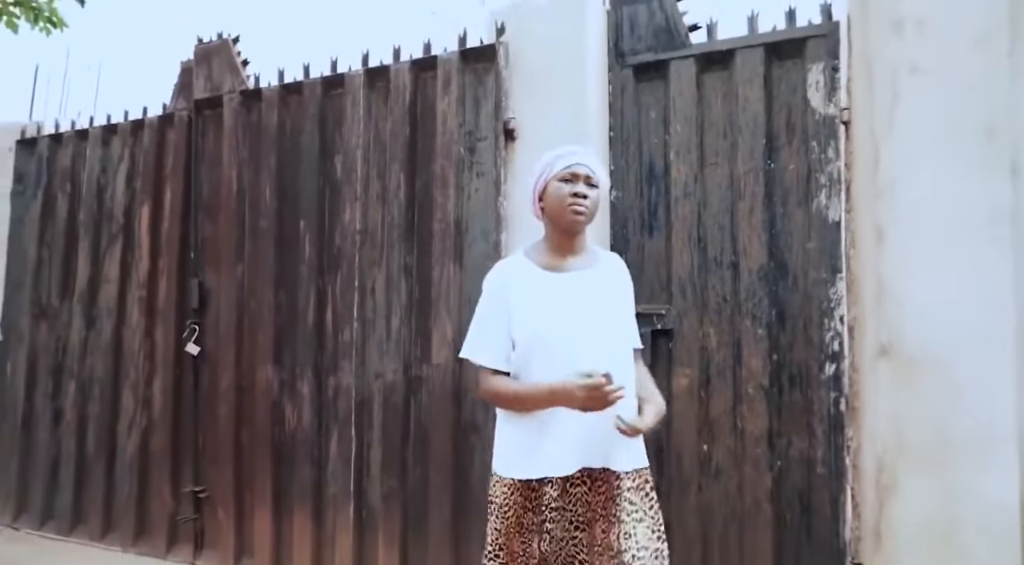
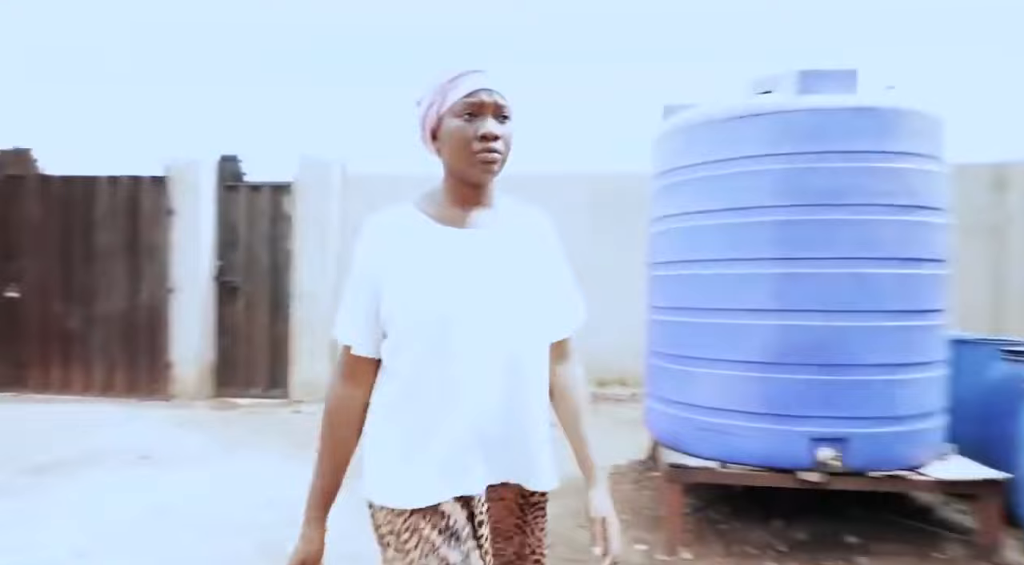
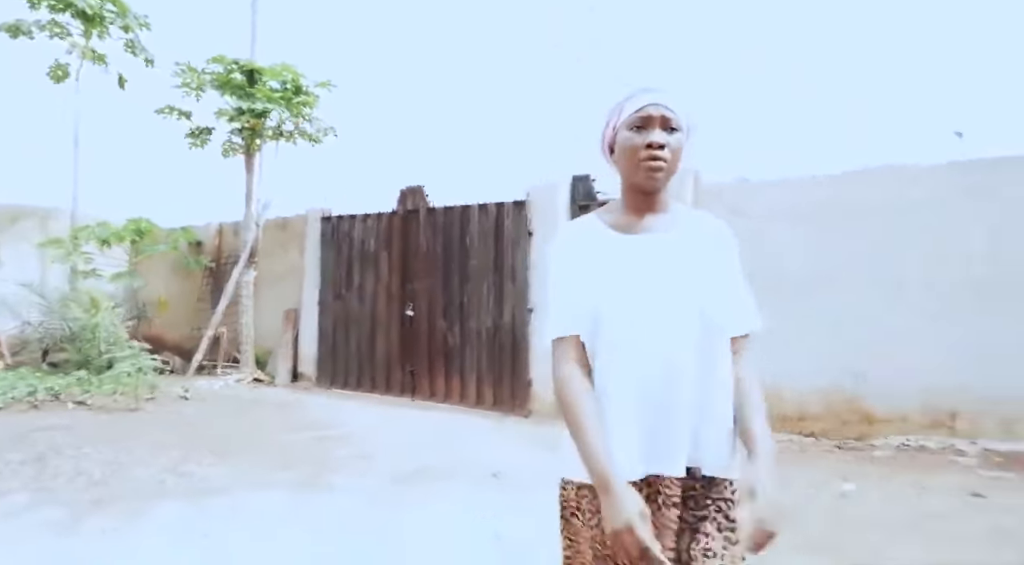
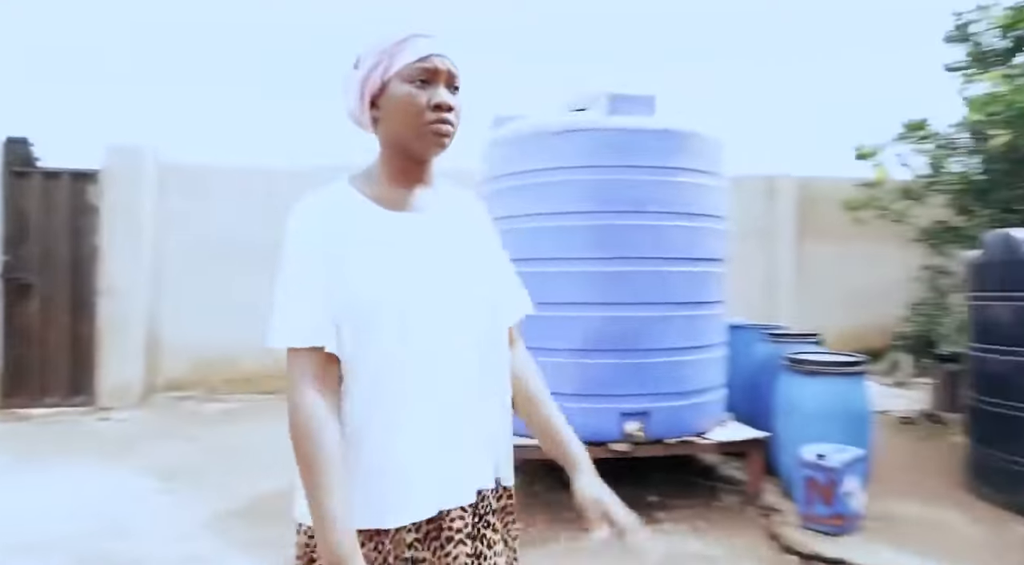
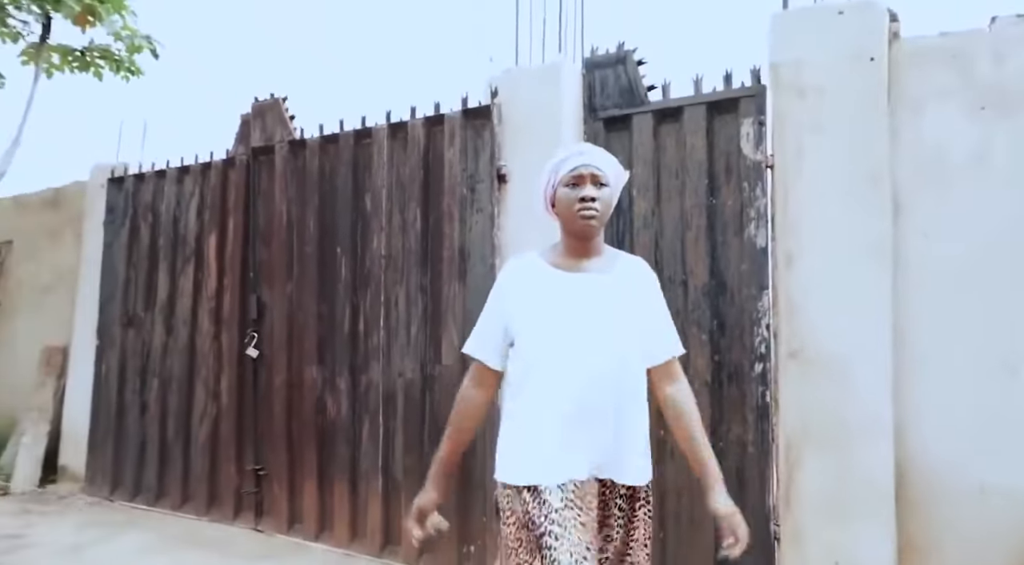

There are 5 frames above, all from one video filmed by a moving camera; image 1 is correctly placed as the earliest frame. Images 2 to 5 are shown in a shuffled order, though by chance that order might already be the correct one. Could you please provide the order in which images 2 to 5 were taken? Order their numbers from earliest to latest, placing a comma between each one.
5, 3, 2, 4
